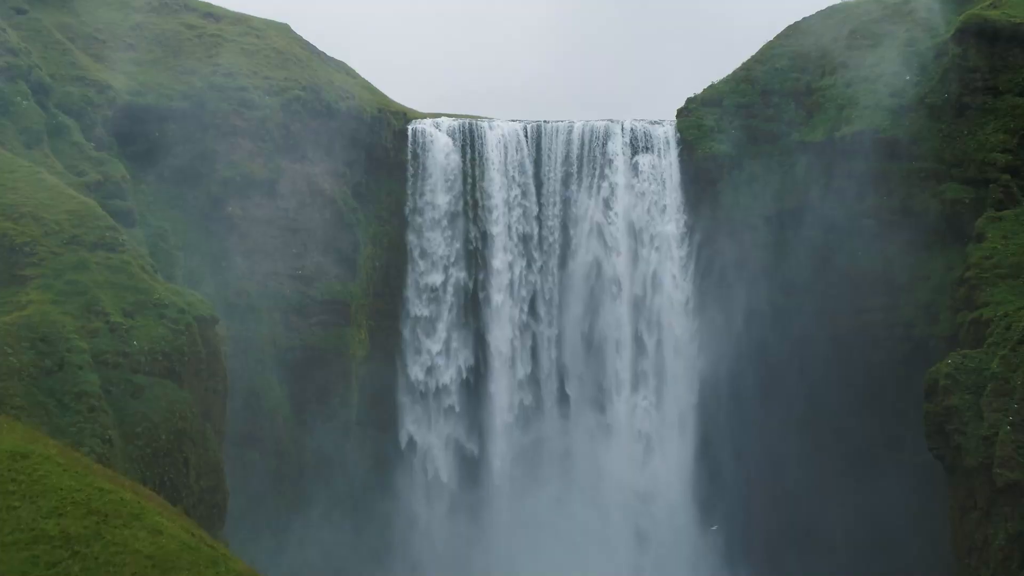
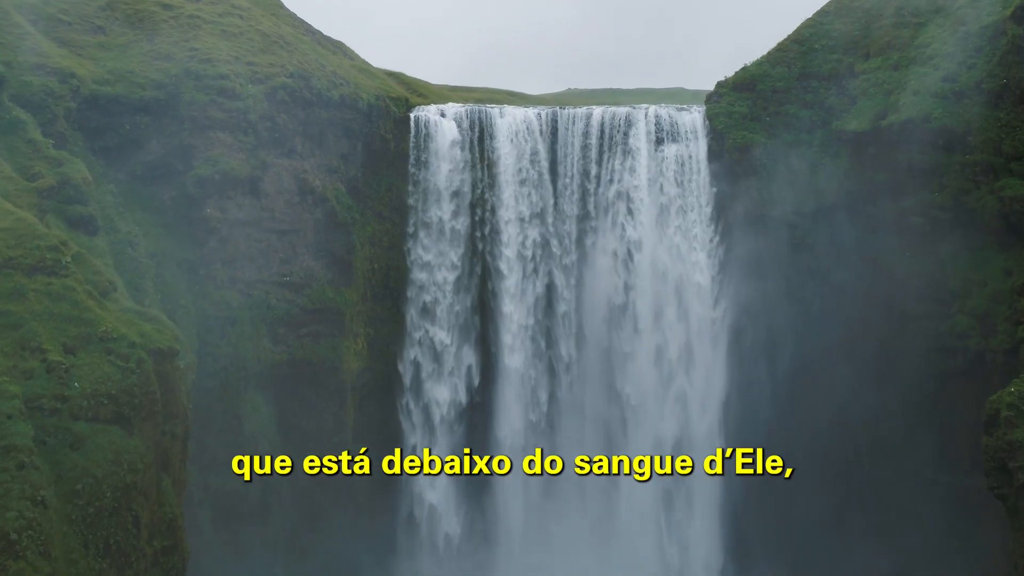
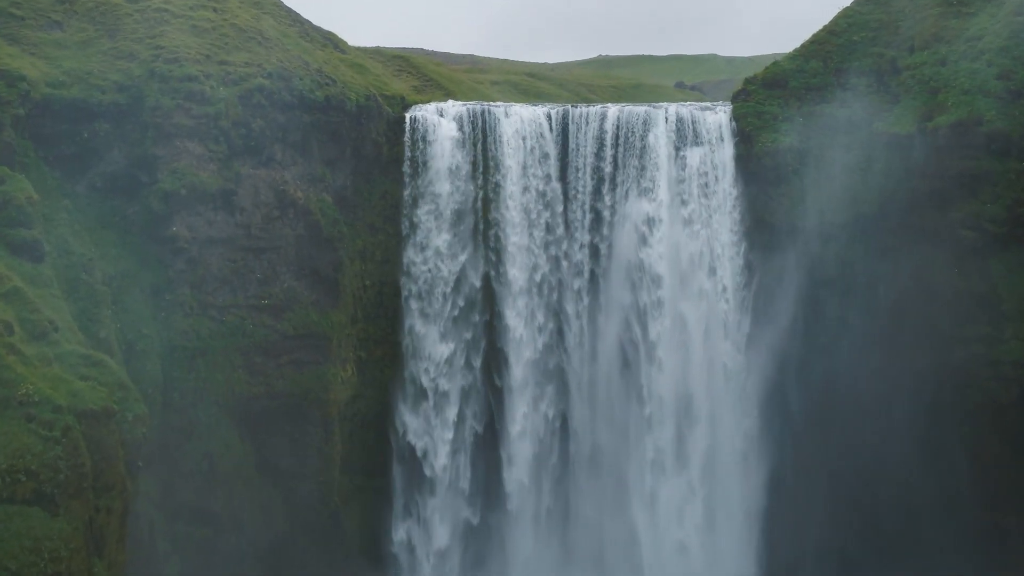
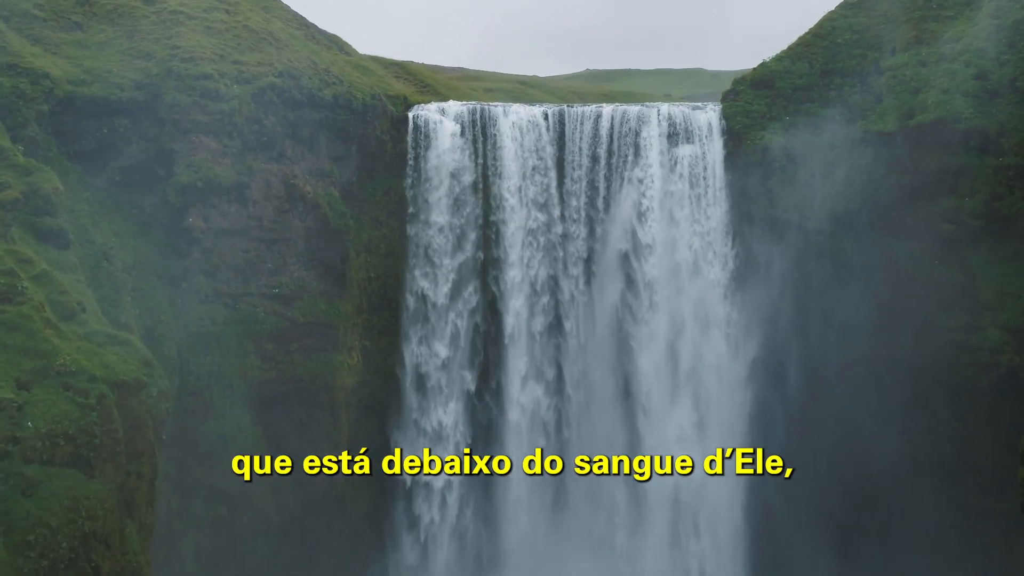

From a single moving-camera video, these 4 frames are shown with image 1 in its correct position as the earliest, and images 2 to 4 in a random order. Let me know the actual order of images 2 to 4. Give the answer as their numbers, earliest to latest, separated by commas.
2, 4, 3
